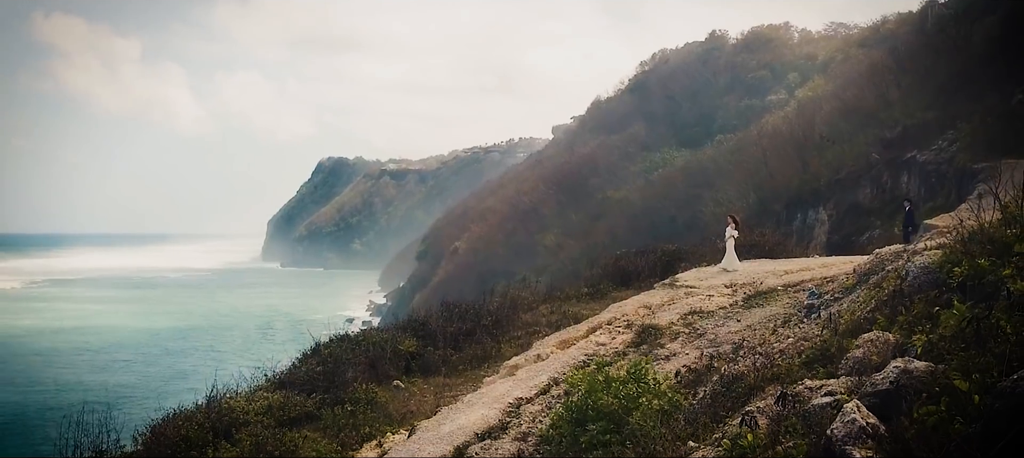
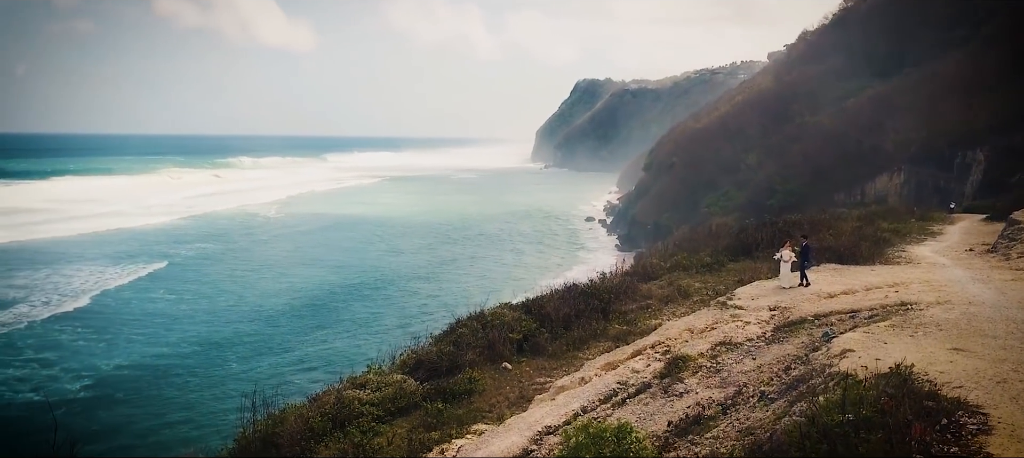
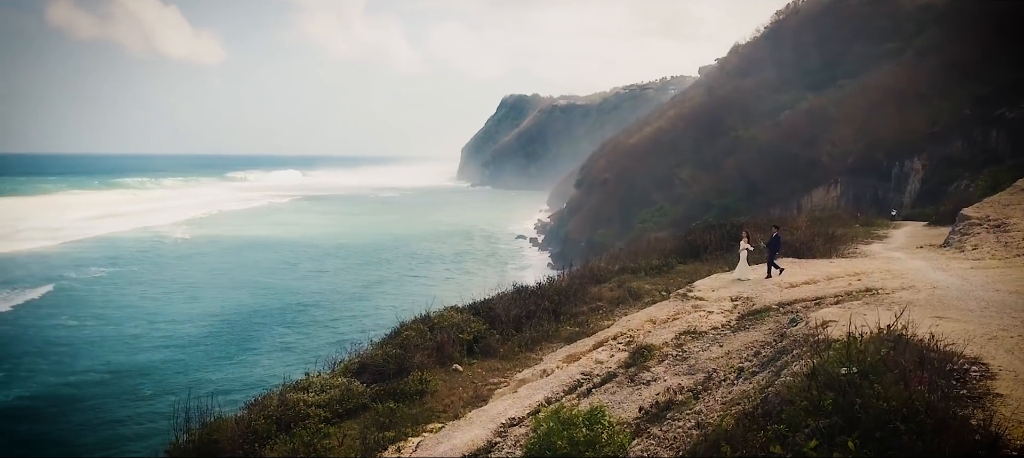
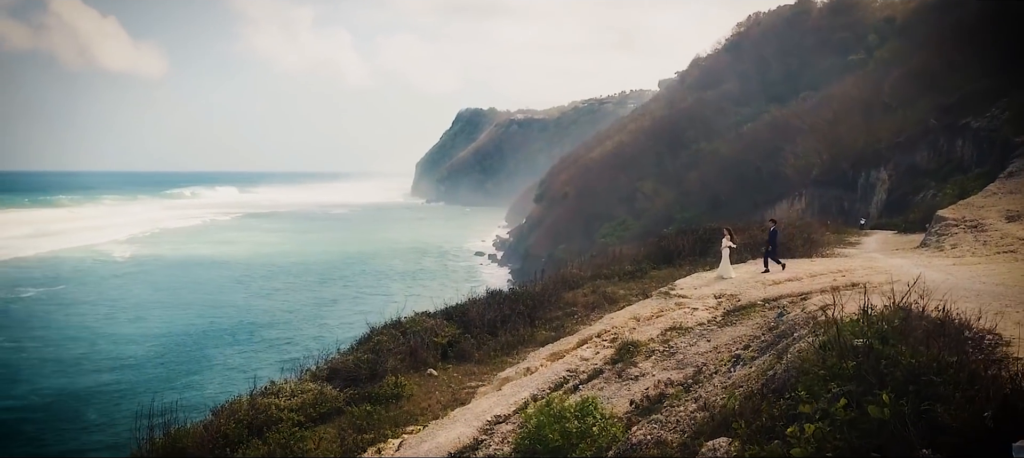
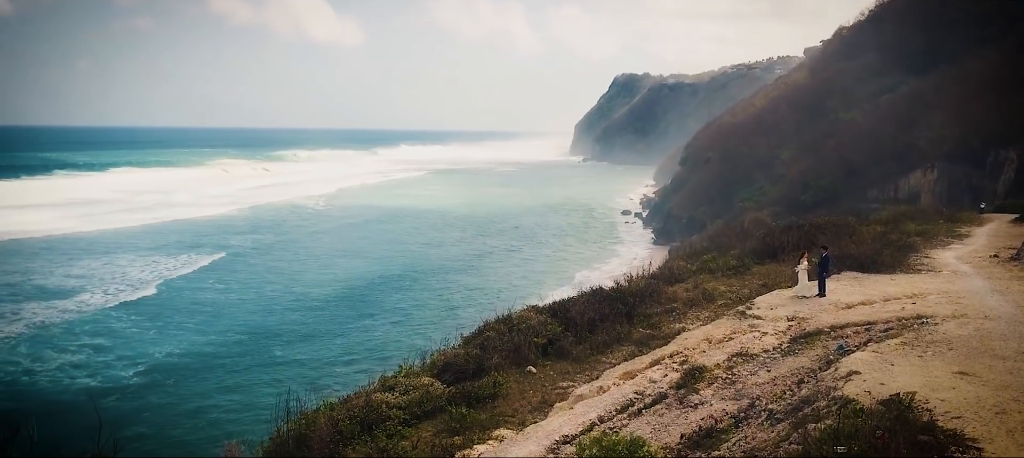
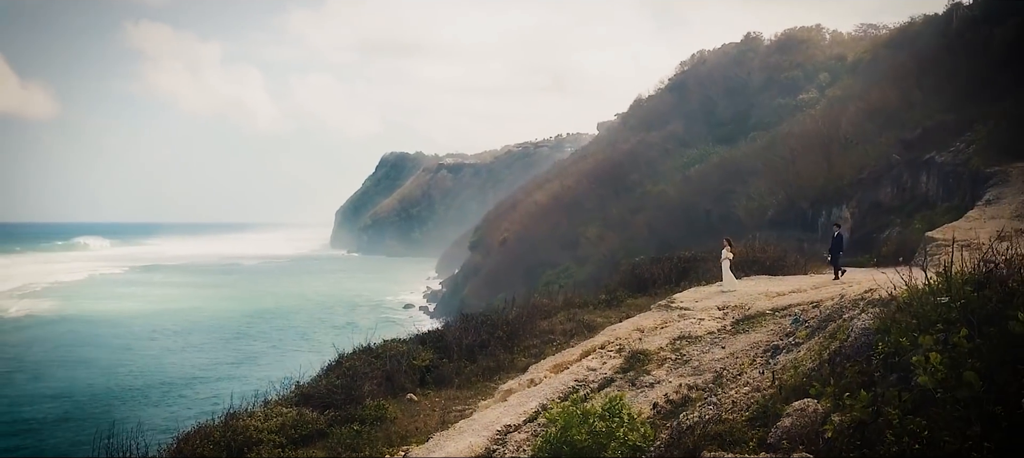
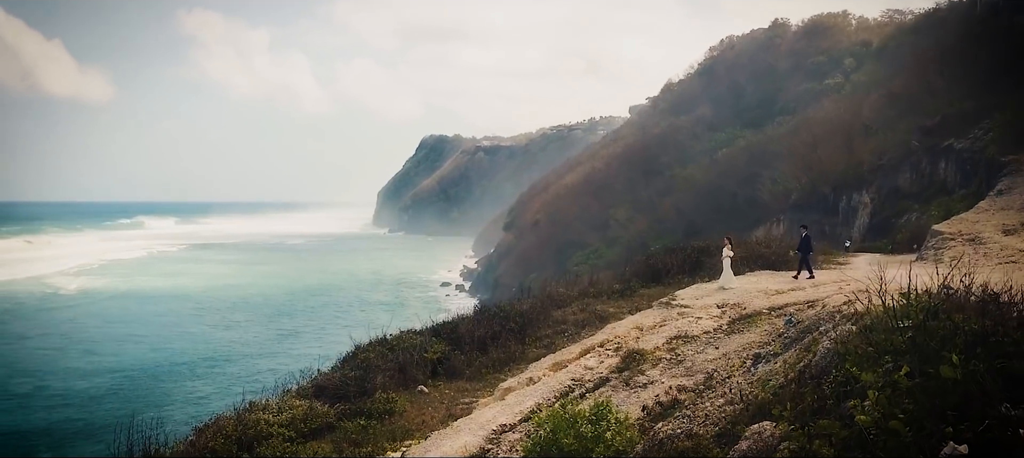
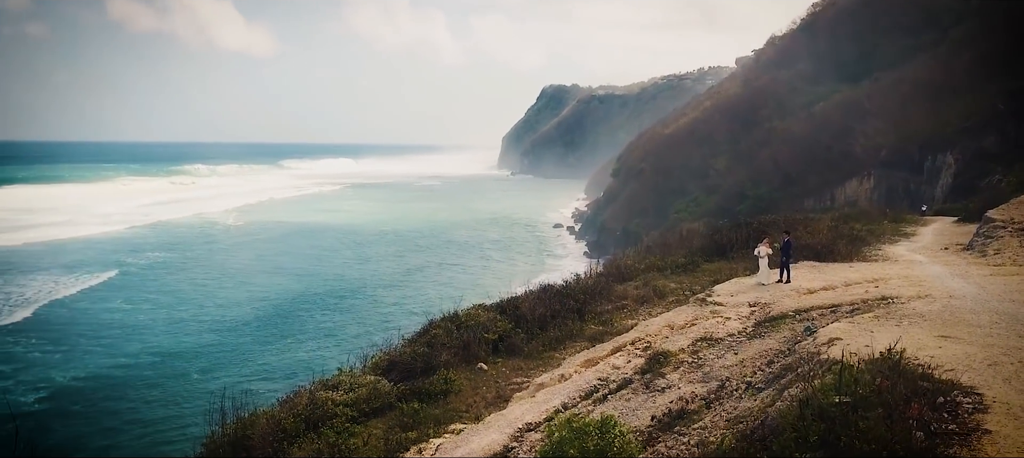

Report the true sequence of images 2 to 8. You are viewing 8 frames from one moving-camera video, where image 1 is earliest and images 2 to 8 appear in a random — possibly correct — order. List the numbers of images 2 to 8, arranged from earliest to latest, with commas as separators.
6, 7, 4, 3, 8, 2, 5
